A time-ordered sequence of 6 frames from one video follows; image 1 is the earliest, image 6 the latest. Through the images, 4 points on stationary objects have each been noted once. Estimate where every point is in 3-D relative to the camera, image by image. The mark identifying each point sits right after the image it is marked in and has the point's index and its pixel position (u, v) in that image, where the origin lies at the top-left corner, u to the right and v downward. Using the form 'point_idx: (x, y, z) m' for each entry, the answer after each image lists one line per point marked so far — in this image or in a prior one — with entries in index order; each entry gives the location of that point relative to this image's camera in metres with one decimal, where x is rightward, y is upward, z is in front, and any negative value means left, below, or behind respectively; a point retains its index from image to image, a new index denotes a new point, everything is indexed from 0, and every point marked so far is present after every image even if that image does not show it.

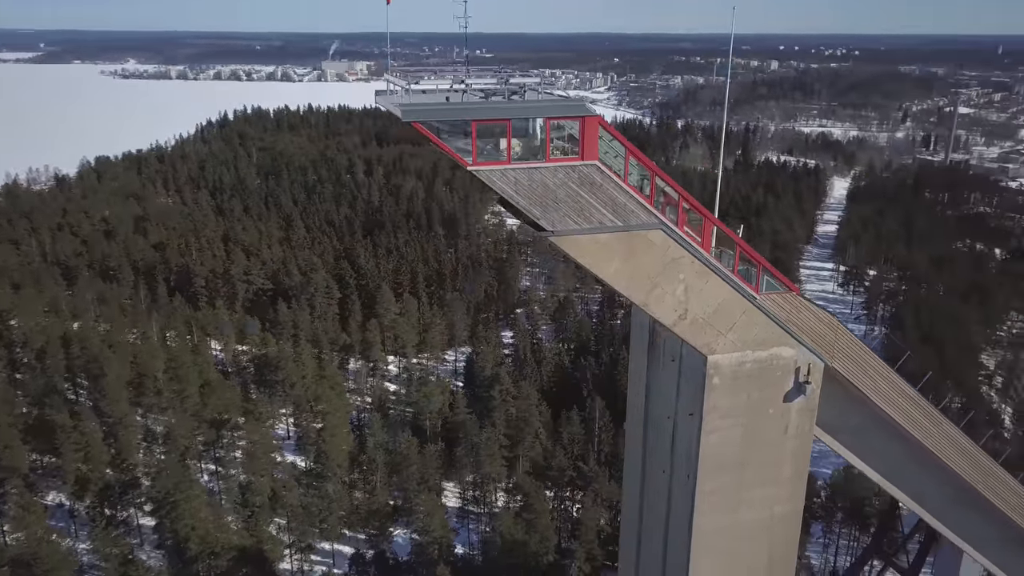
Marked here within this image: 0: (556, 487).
0: (+0.7, -3.1, +12.3) m
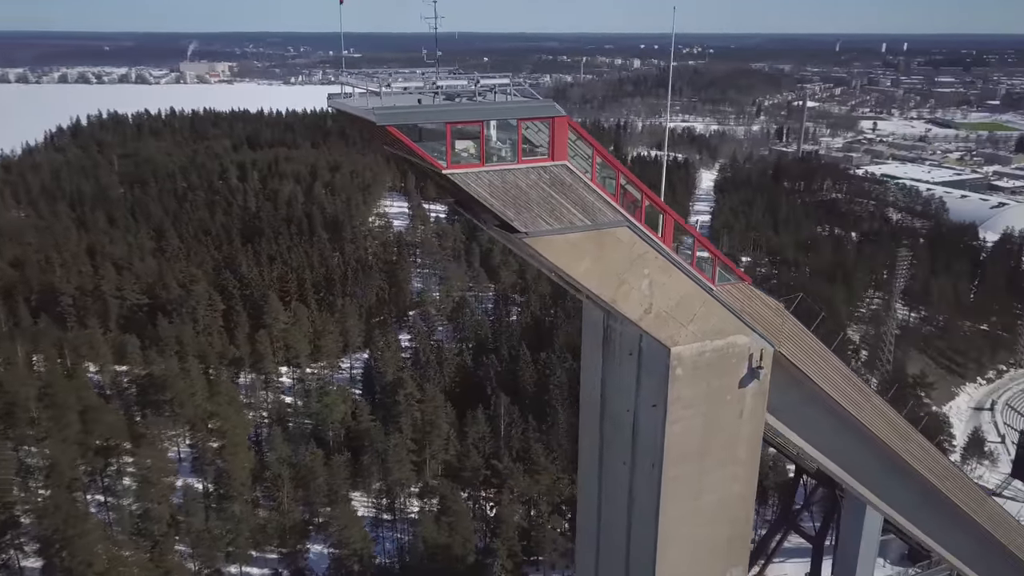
0: (-0.6, -3.1, +12.3) m
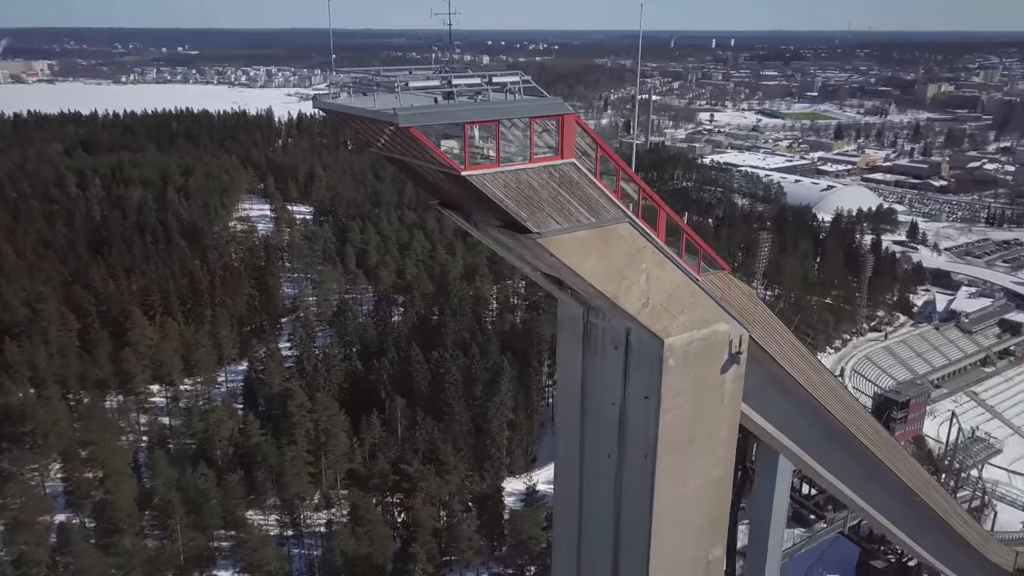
0: (-2.0, -3.1, +12.0) m
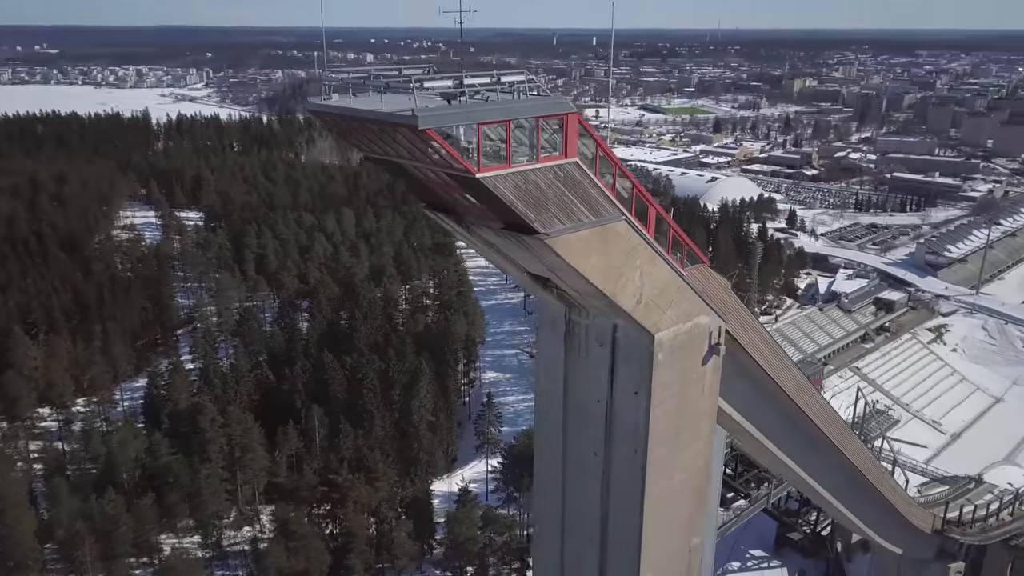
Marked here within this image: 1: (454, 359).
0: (-3.0, -3.2, +11.7) m
1: (-1.4, -1.7, +19.5) m
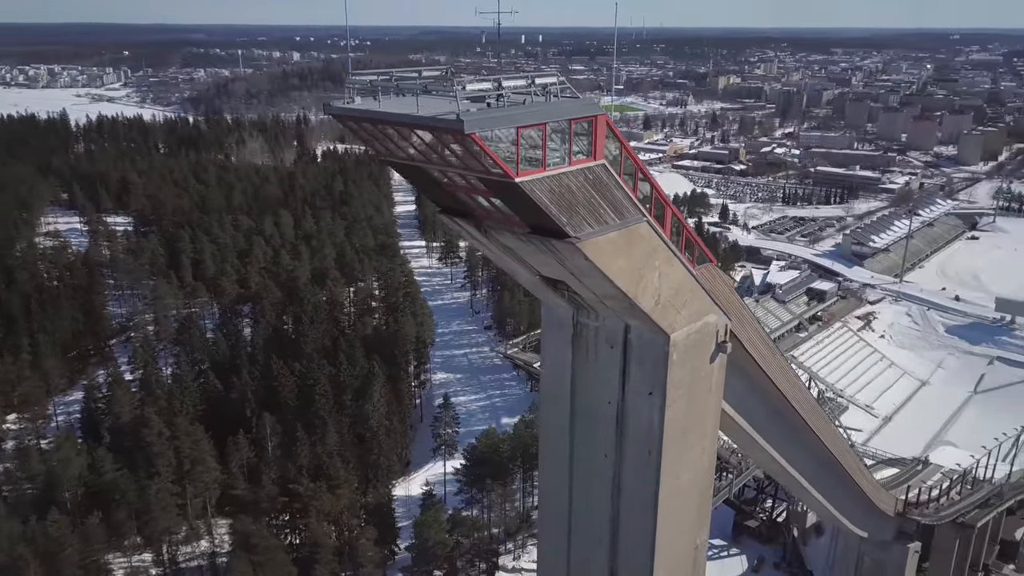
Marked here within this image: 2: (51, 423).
0: (-3.5, -3.3, +11.4) m
1: (-2.6, -1.8, +19.3) m
2: (-10.8, -3.1, +18.4) m
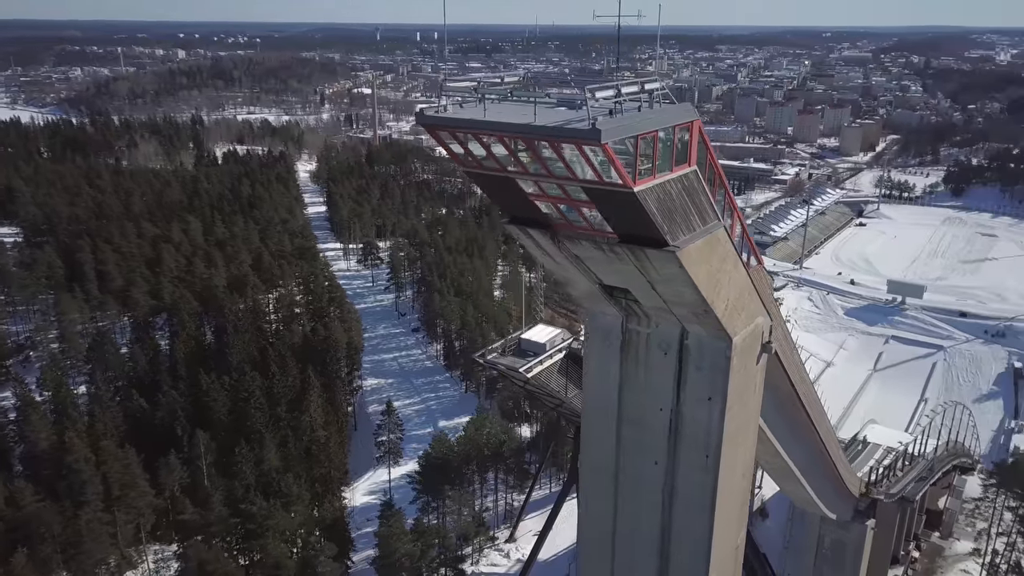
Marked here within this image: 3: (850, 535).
0: (-4.1, -3.5, +10.8) m
1: (-4.1, -1.9, +18.8) m
2: (-12.1, -3.5, +16.9) m
3: (+3.9, -2.9, +9.2) m
